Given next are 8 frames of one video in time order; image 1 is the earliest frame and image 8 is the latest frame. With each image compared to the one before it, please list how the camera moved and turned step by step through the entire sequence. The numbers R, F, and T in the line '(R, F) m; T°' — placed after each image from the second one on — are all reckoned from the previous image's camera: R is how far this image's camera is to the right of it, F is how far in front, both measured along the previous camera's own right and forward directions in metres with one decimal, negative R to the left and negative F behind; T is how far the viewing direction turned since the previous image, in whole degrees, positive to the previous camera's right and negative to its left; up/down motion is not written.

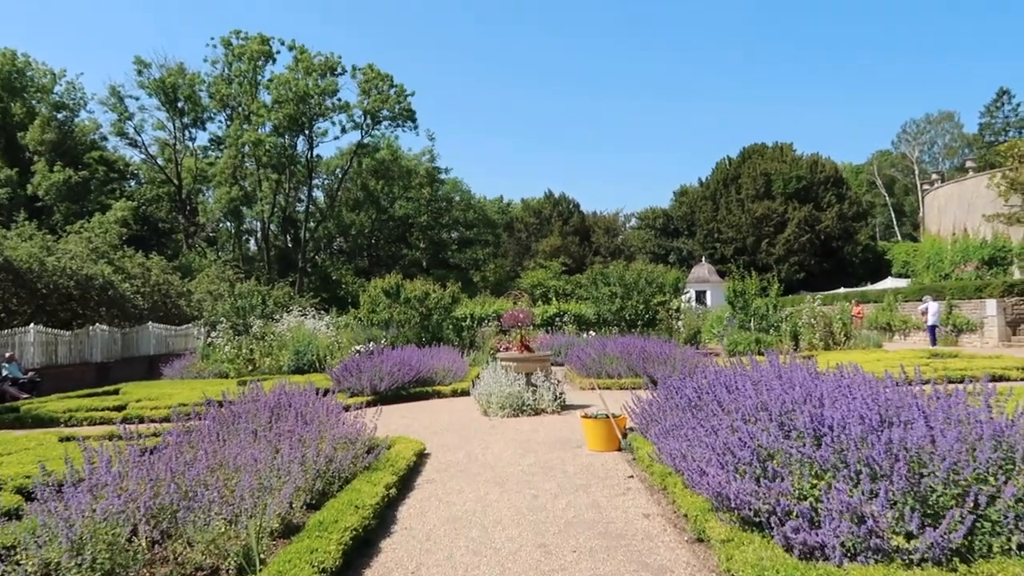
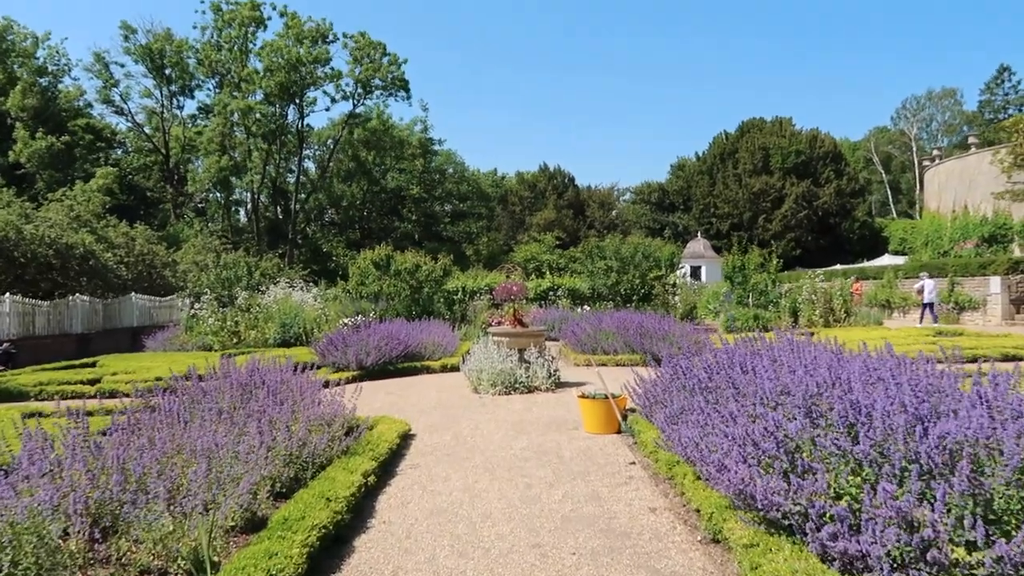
(0.0, +0.5) m; 0°
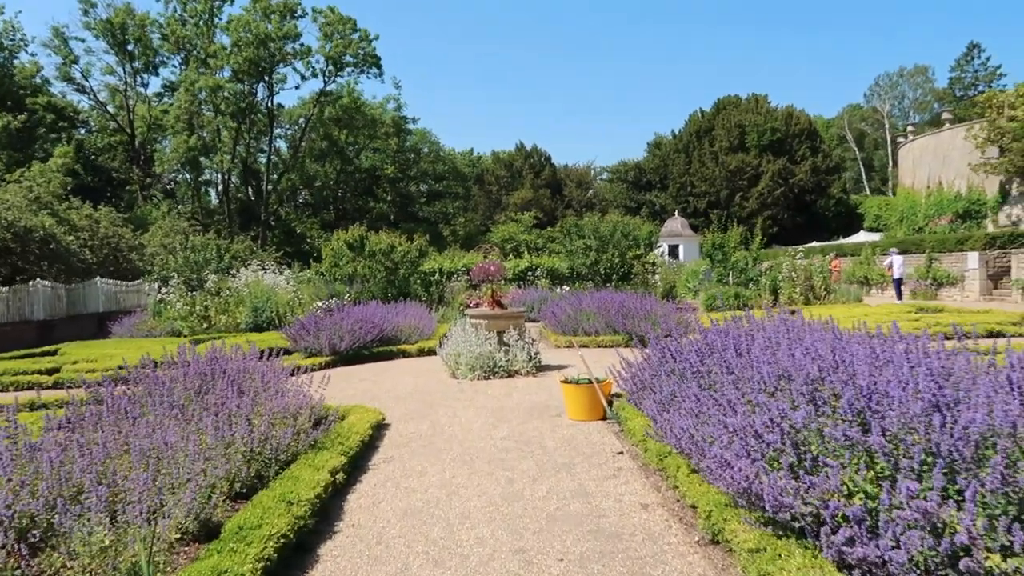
(0.0, +0.4) m; +2°
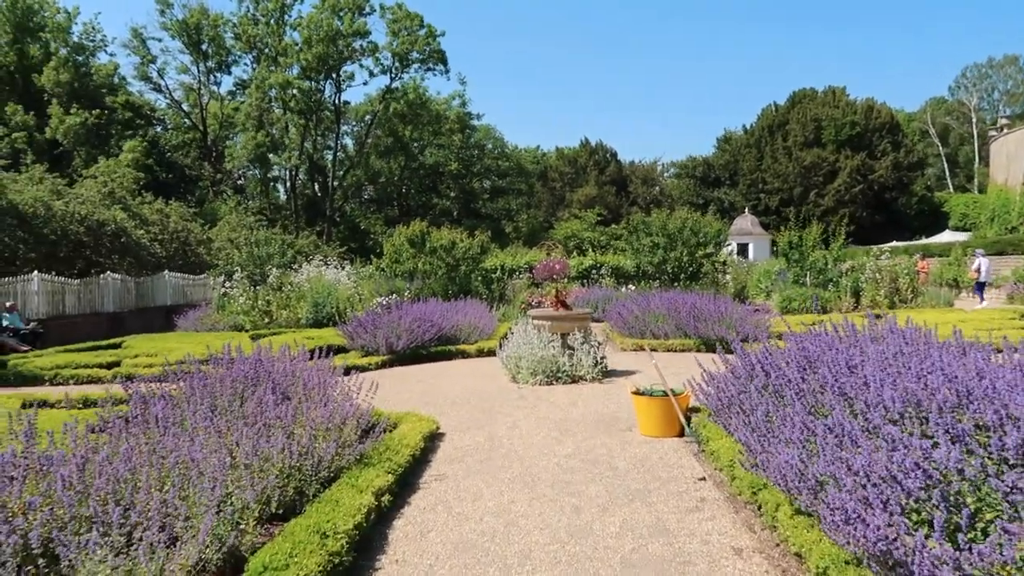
(0.0, +0.5) m; -5°
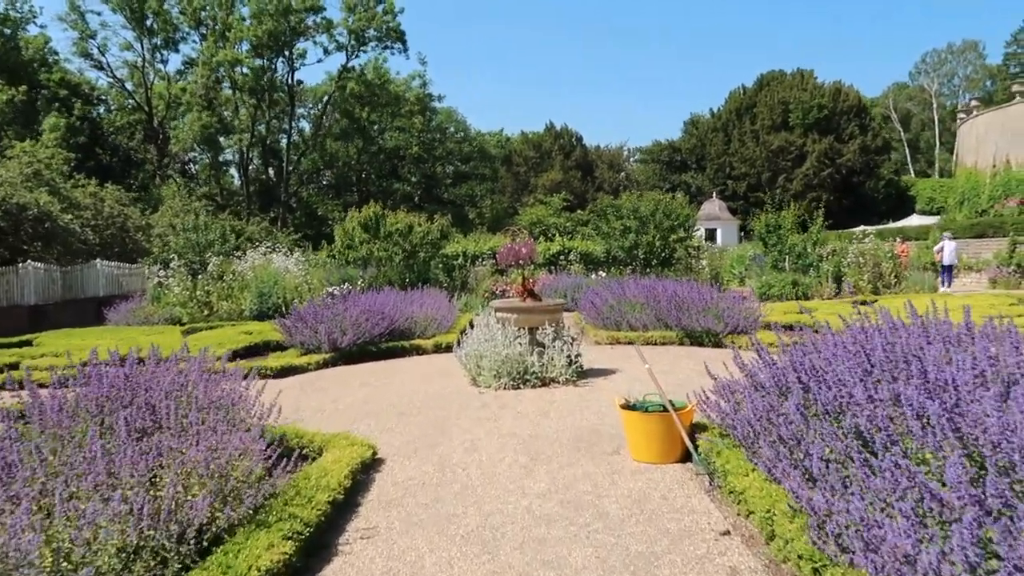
(+0.1, +1.2) m; +3°
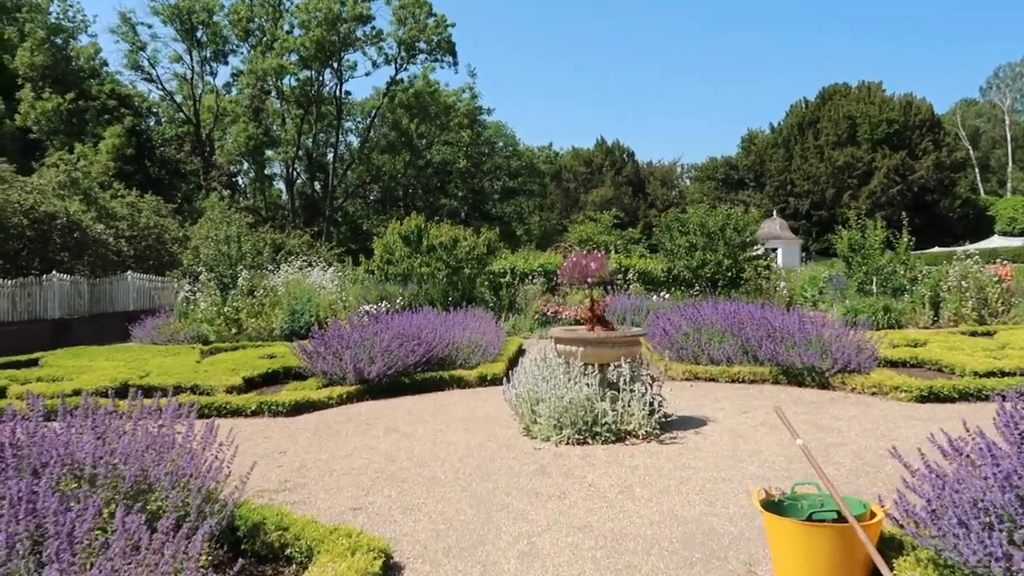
(-0.1, +1.5) m; -3°
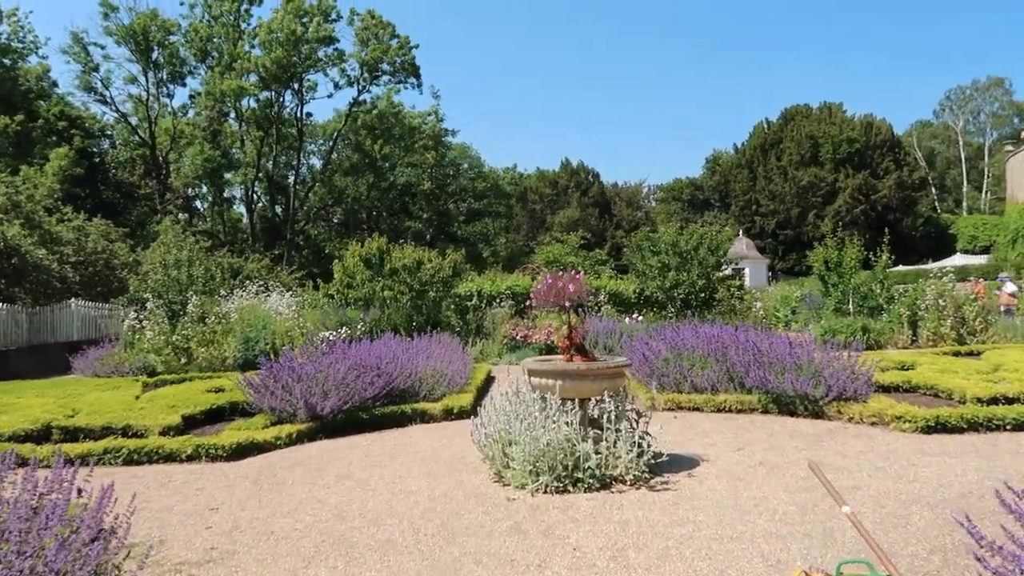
(0.0, +0.7) m; +2°
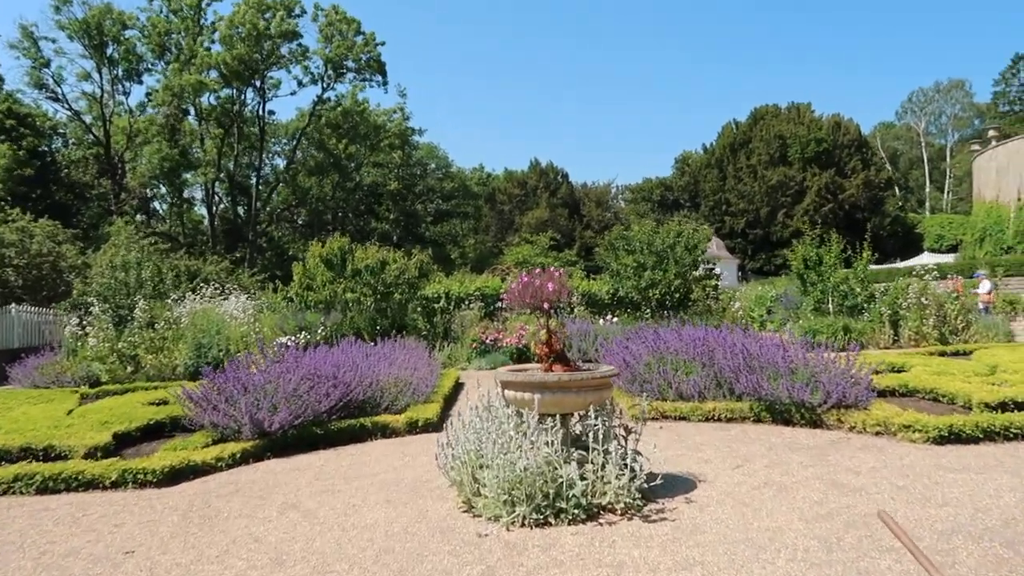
(0.0, +0.7) m; +2°
